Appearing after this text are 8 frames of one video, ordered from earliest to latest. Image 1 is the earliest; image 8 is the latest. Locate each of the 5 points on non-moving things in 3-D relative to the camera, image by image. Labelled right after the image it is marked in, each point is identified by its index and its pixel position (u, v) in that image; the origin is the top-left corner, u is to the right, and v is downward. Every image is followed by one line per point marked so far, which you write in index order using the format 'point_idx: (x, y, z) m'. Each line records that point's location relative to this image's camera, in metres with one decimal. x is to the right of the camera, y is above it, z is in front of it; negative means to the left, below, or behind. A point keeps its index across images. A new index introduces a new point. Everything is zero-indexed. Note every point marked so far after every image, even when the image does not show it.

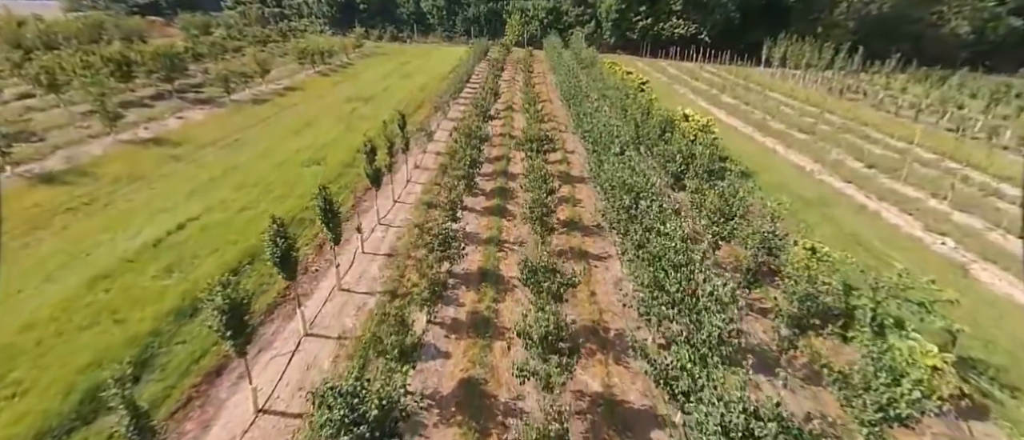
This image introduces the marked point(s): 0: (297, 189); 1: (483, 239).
0: (-8.7, +1.2, +18.3) m
1: (-1.0, -0.7, +16.6) m
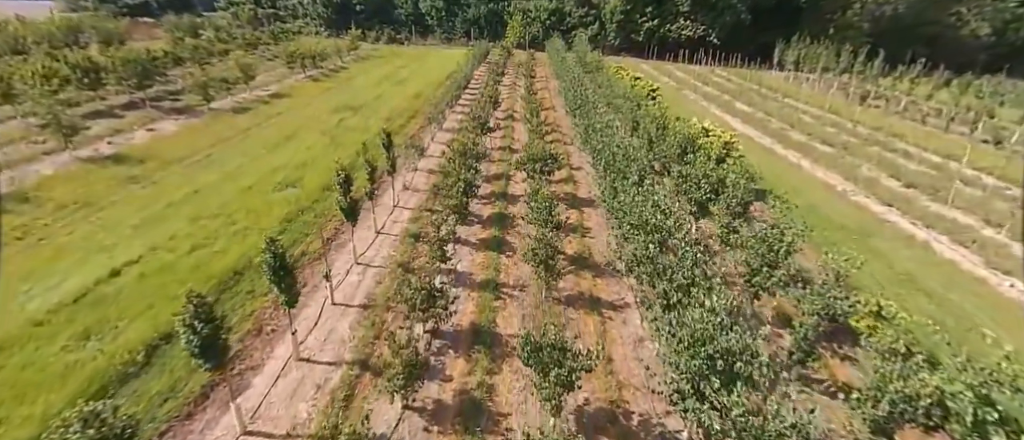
0: (-8.7, 0.0, +15.9) m
1: (-1.1, -2.0, +14.2) m
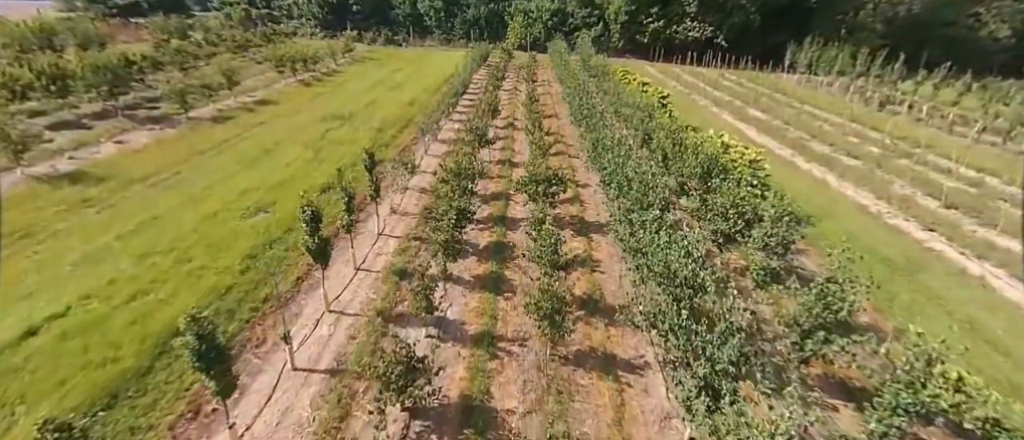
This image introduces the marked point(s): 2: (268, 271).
0: (-8.8, -1.1, +13.7) m
1: (-1.1, -3.1, +12.0) m
2: (-7.3, -1.5, +13.5) m
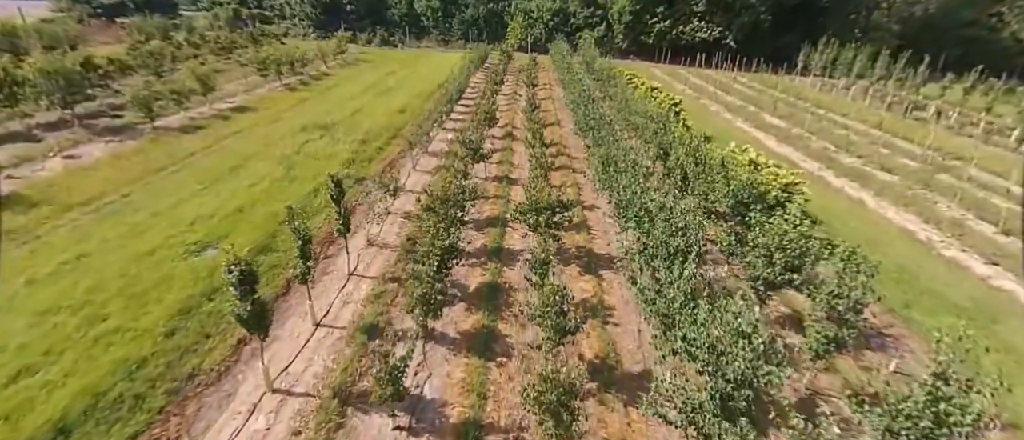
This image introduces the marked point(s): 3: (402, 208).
0: (-8.9, -2.3, +11.0) m
1: (-1.2, -4.3, +9.3) m
2: (-7.4, -2.7, +10.8) m
3: (-4.5, +0.5, +18.1) m
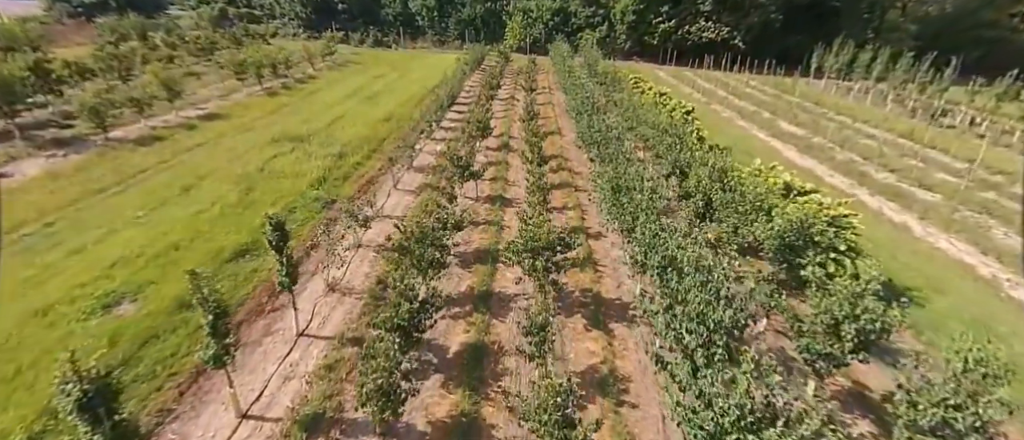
0: (-9.2, -3.4, +8.3) m
1: (-1.5, -5.4, +6.5) m
2: (-7.7, -3.8, +8.0) m
3: (-4.7, -0.7, +15.3) m
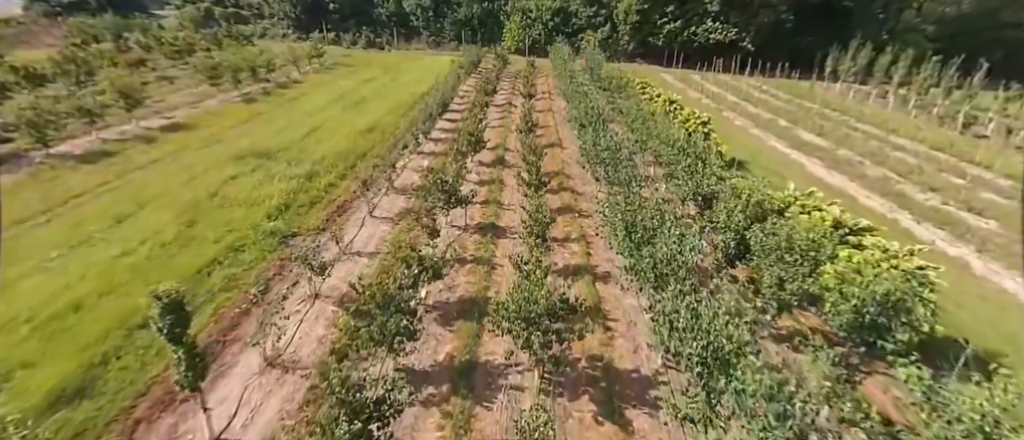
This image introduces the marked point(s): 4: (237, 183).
0: (-9.4, -4.7, +5.5) m
1: (-1.8, -6.7, +3.7) m
2: (-7.9, -5.1, +5.2) m
3: (-5.0, -2.0, +12.5) m
4: (-11.1, +1.5, +18.2) m
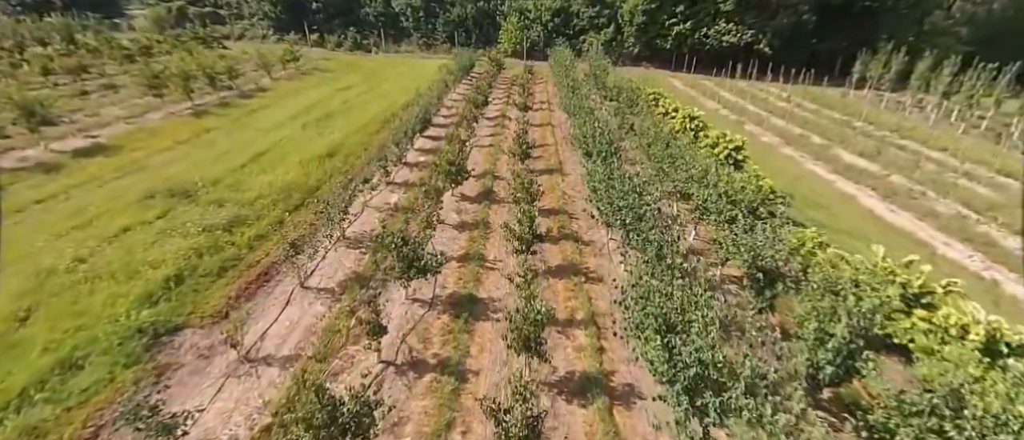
0: (-9.9, -6.8, +0.8) m
1: (-2.3, -8.8, -1.0) m
2: (-8.4, -7.2, +0.5) m
3: (-5.5, -4.1, +7.8) m
4: (-11.6, -0.6, +13.5) m
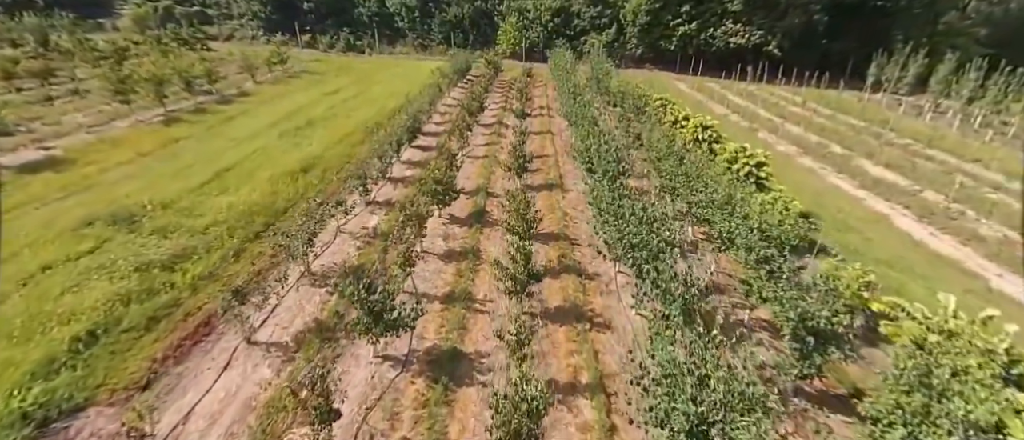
0: (-10.2, -7.7, -1.5) m
1: (-2.5, -9.7, -3.2) m
2: (-8.7, -8.1, -1.7) m
3: (-5.7, -5.0, +5.6) m
4: (-11.8, -1.6, +11.3) m
